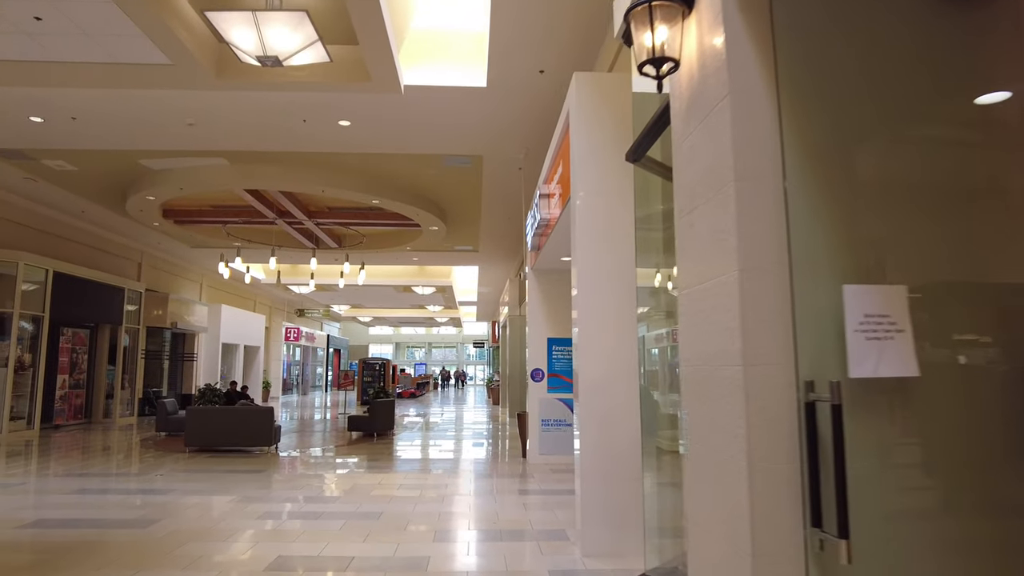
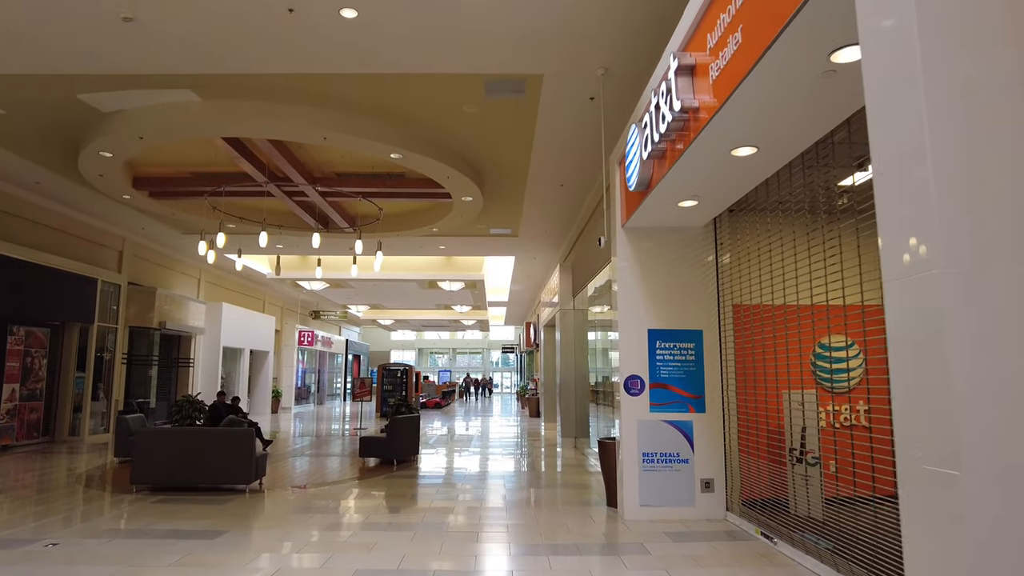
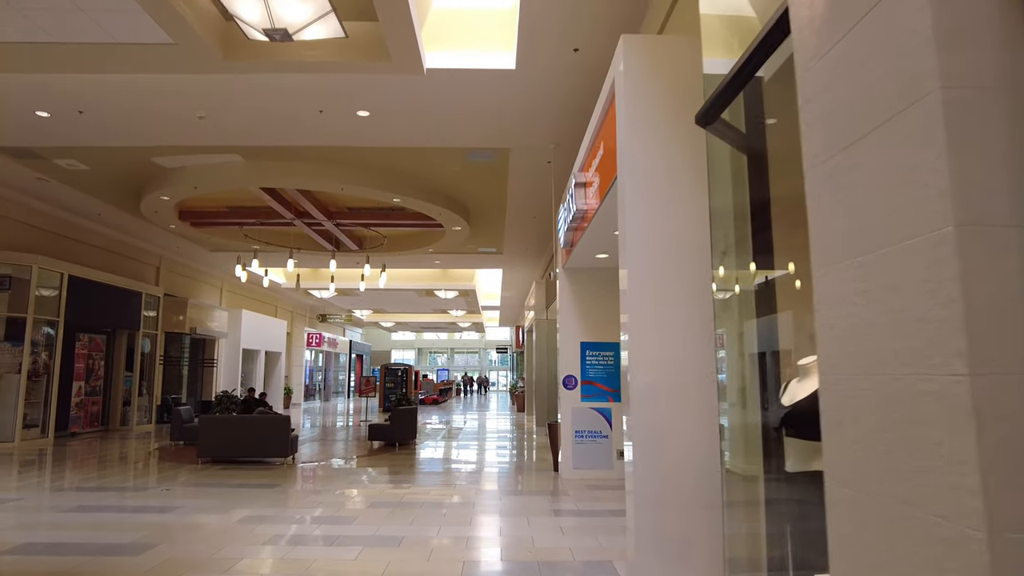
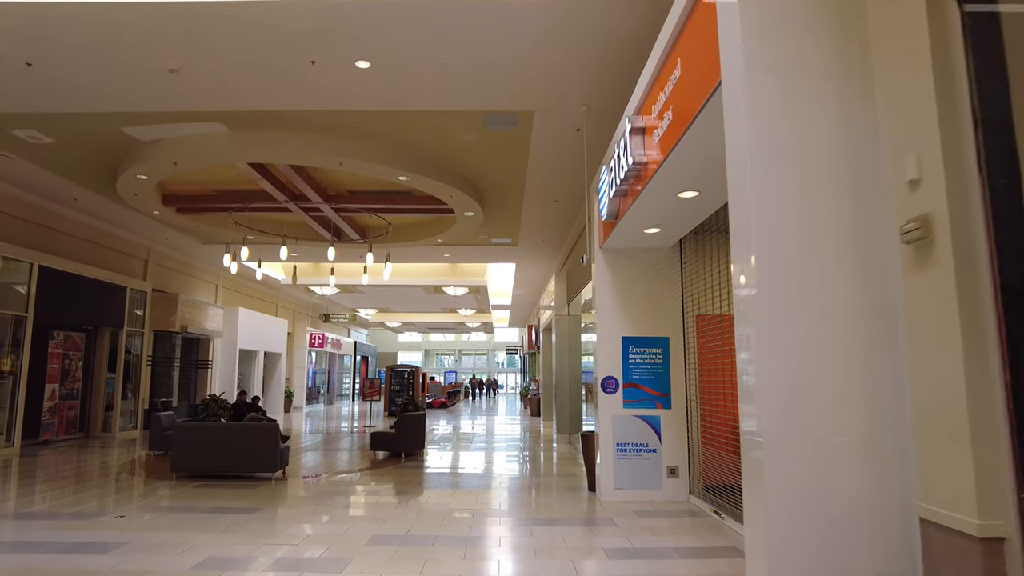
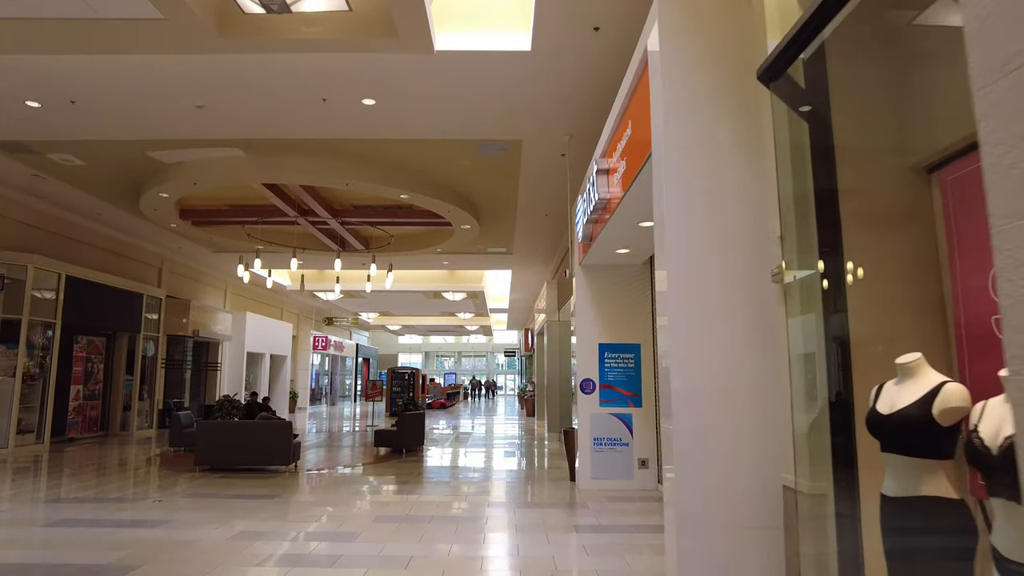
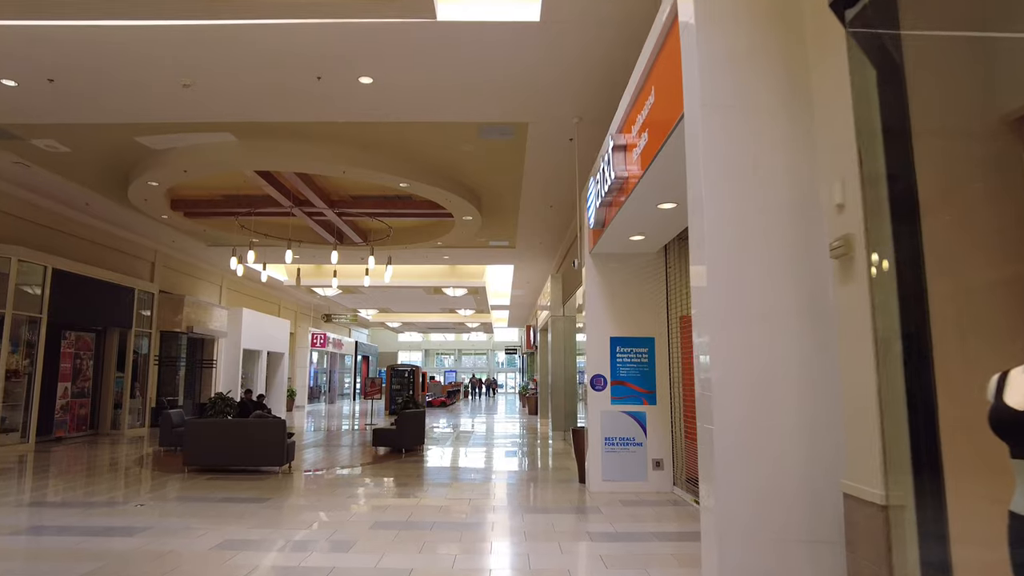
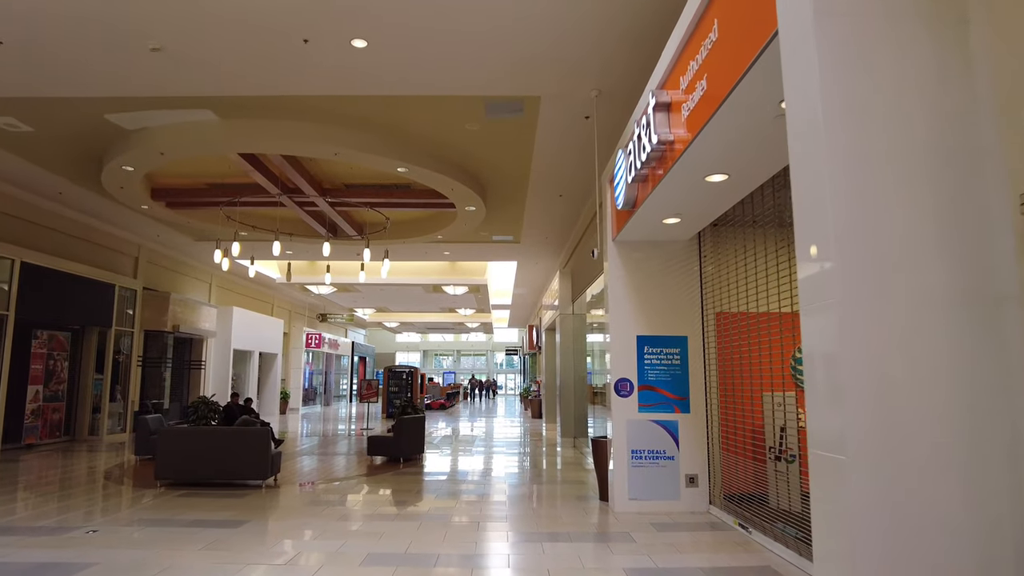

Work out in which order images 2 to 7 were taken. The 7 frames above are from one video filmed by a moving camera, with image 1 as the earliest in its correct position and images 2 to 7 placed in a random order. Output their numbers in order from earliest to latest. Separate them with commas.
3, 5, 6, 4, 7, 2
